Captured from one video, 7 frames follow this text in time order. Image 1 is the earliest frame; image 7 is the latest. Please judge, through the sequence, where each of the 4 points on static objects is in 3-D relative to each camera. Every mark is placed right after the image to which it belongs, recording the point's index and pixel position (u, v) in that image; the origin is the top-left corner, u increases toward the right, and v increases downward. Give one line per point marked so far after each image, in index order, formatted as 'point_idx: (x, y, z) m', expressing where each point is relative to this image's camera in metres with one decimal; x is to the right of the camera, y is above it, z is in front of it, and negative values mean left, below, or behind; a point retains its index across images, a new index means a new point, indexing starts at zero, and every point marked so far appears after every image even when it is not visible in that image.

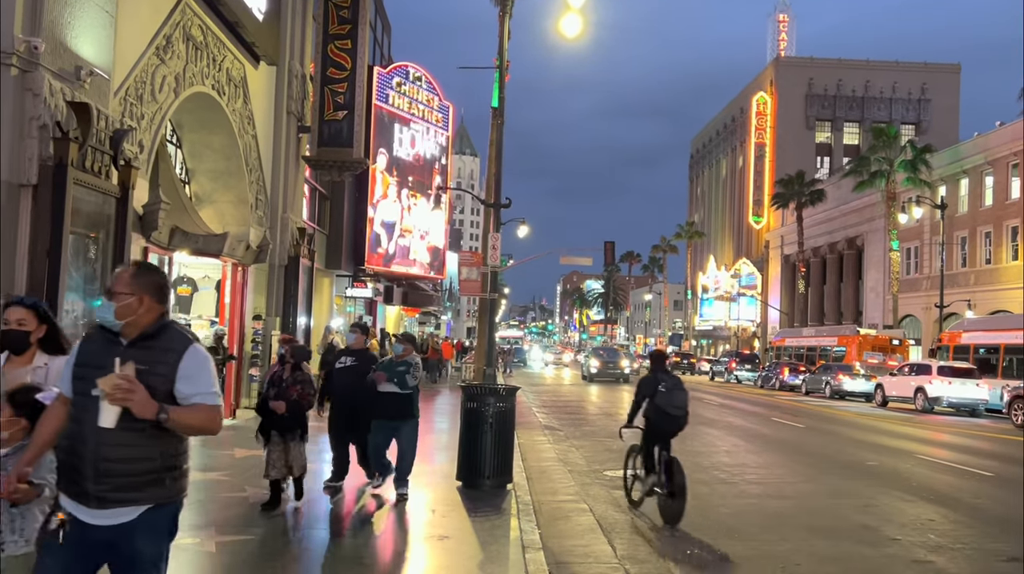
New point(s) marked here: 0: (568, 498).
0: (+0.7, -2.5, +10.0) m
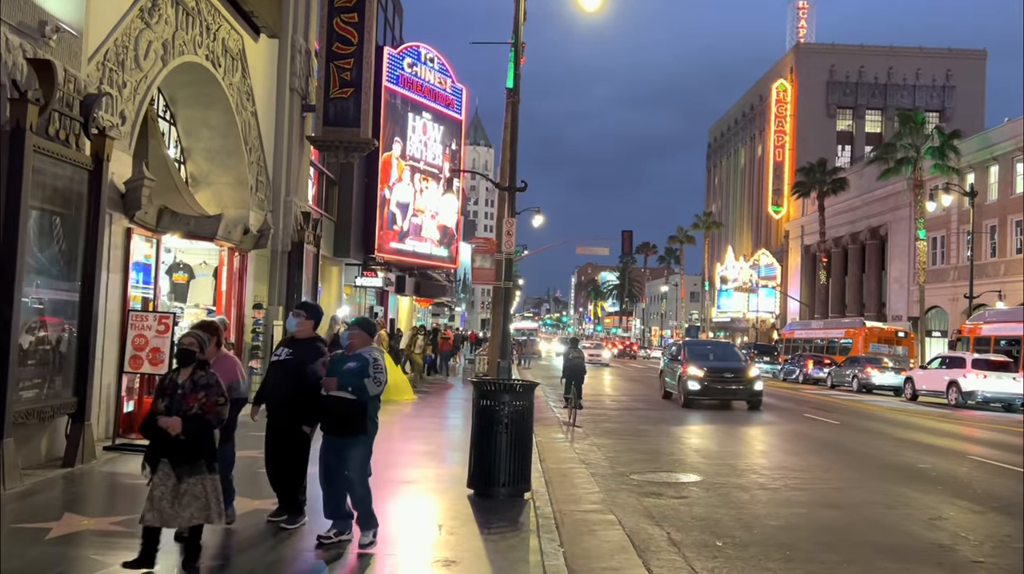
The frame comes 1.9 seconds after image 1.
0: (+0.9, -2.3, +8.9) m
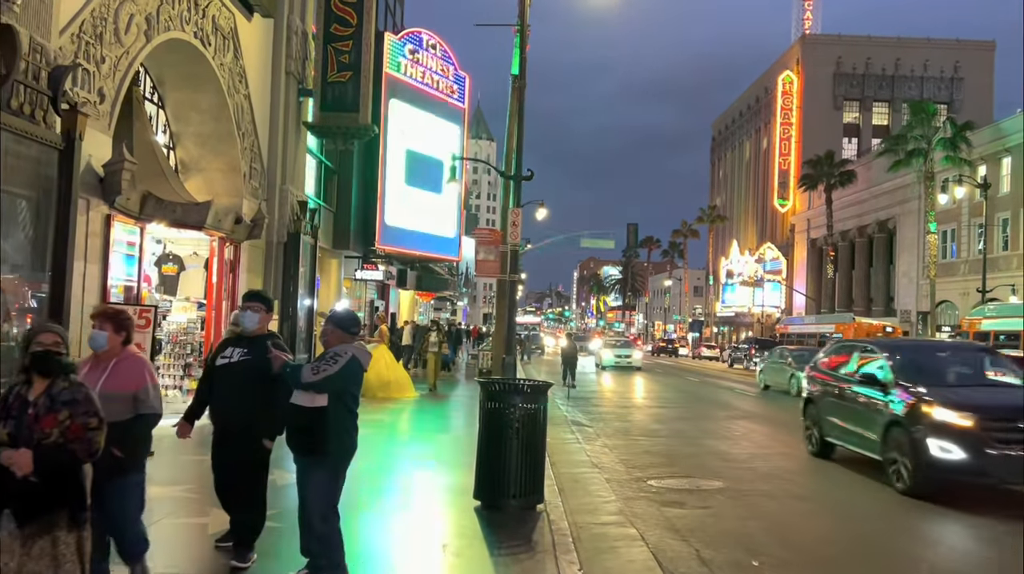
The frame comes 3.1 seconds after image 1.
0: (+1.0, -2.2, +8.1) m
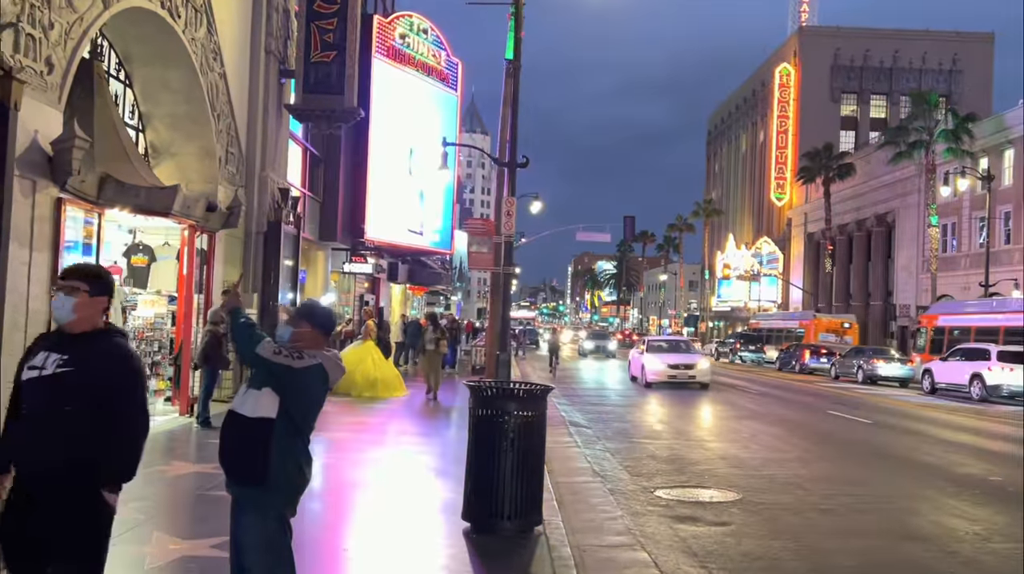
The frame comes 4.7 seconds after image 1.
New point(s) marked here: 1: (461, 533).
0: (+0.9, -2.1, +7.1) m
1: (-0.4, -2.0, +6.8) m
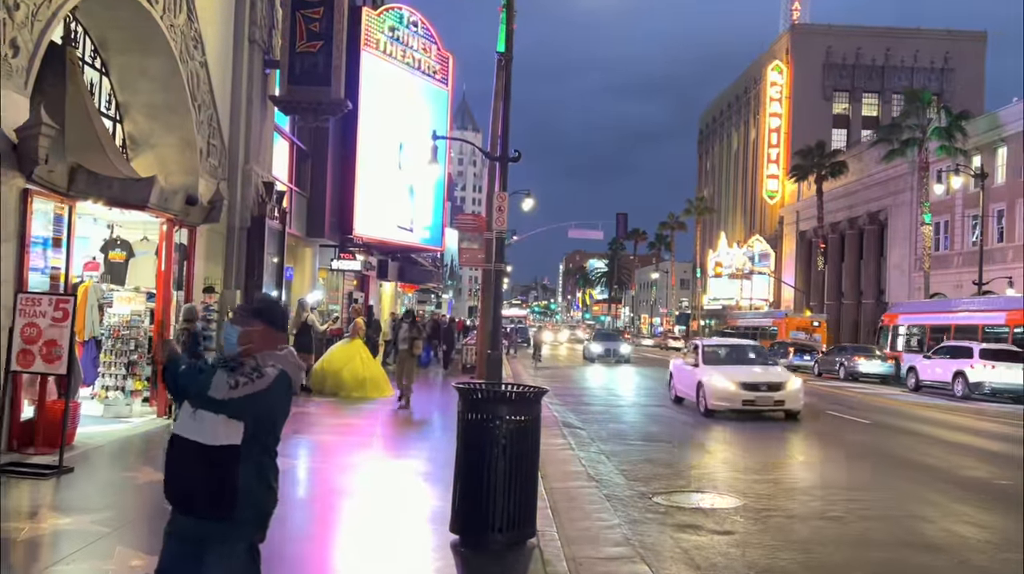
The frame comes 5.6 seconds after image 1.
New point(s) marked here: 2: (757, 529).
0: (+0.9, -2.1, +6.7) m
1: (-0.5, -1.9, +6.3) m
2: (+2.2, -2.2, +7.7) m
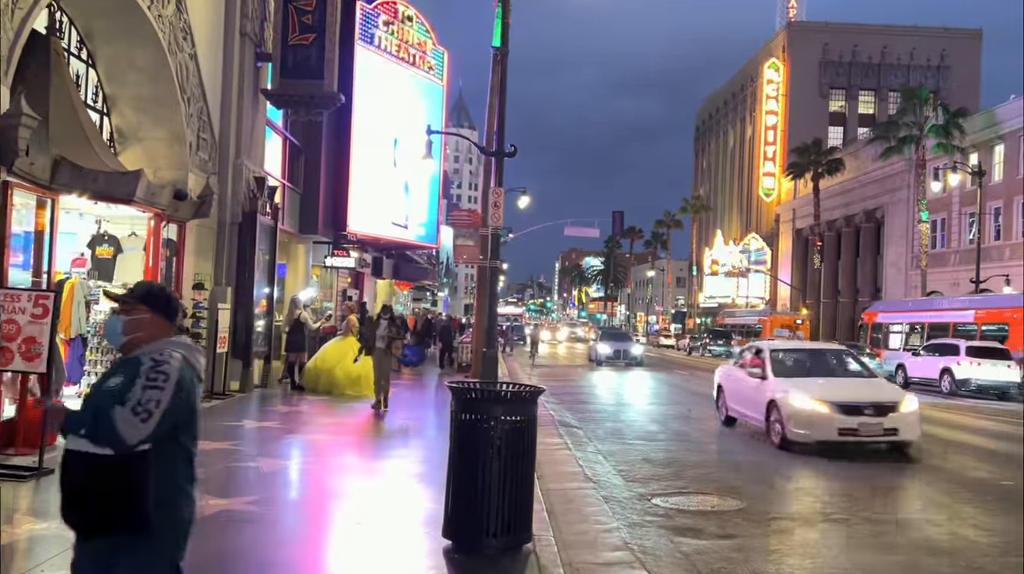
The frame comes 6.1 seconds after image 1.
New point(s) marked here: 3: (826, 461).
0: (+0.8, -2.1, +6.5) m
1: (-0.5, -1.9, +6.1) m
2: (+2.2, -2.2, +7.5) m
3: (+4.2, -2.3, +11.5) m
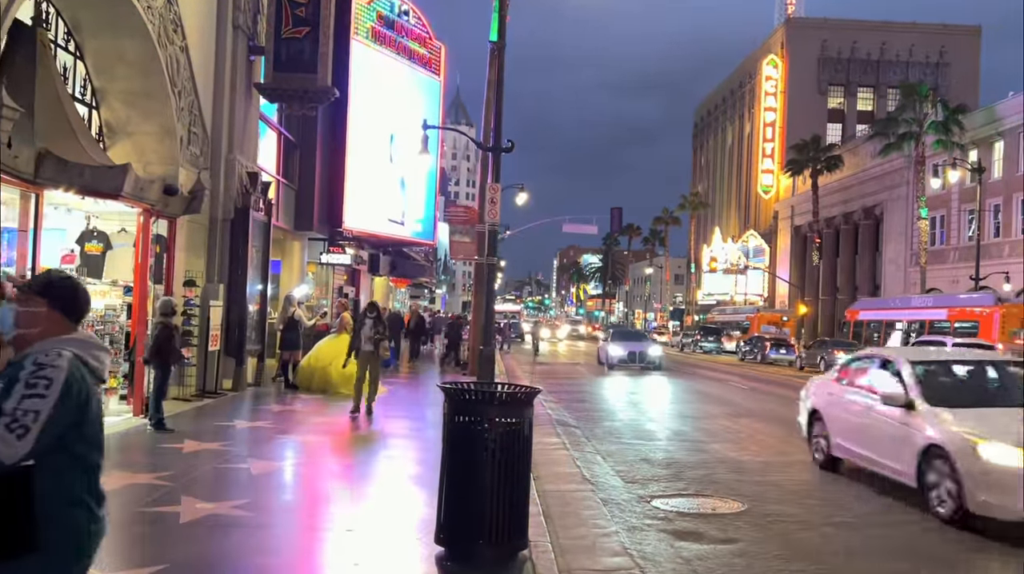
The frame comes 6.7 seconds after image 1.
0: (+0.8, -2.0, +6.3) m
1: (-0.5, -1.9, +5.9) m
2: (+2.1, -2.1, +7.3) m
3: (+4.2, -2.3, +11.2) m
